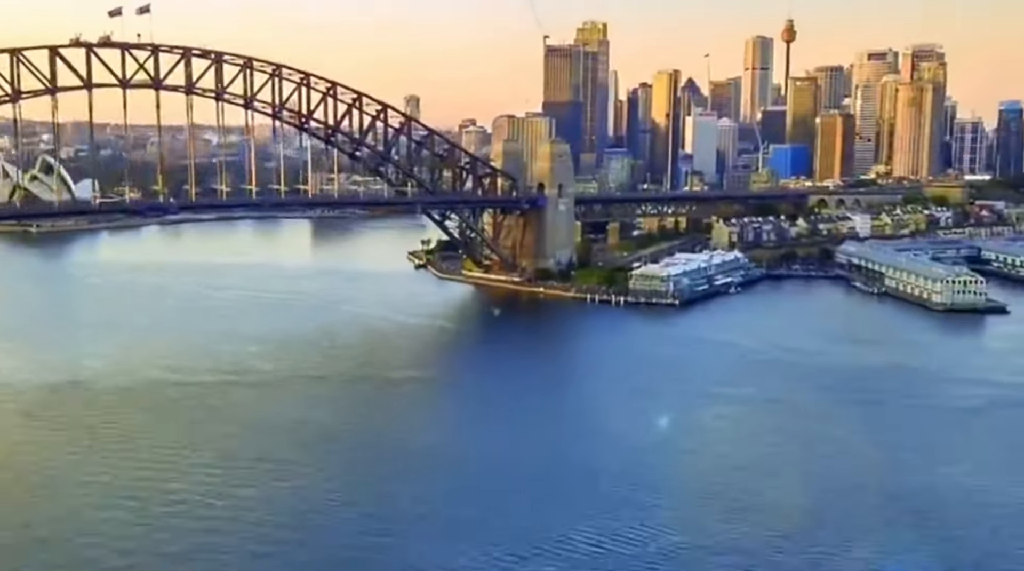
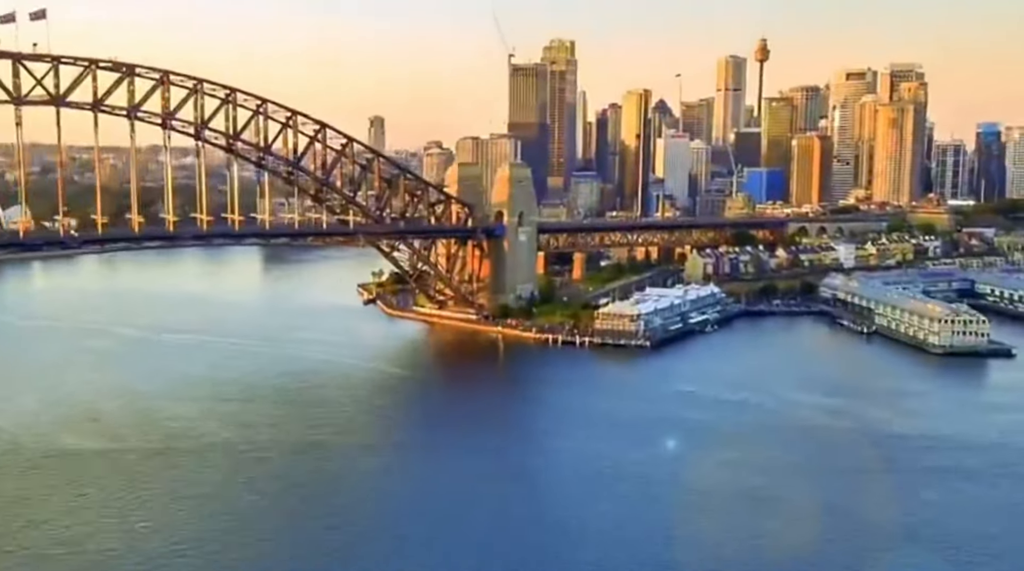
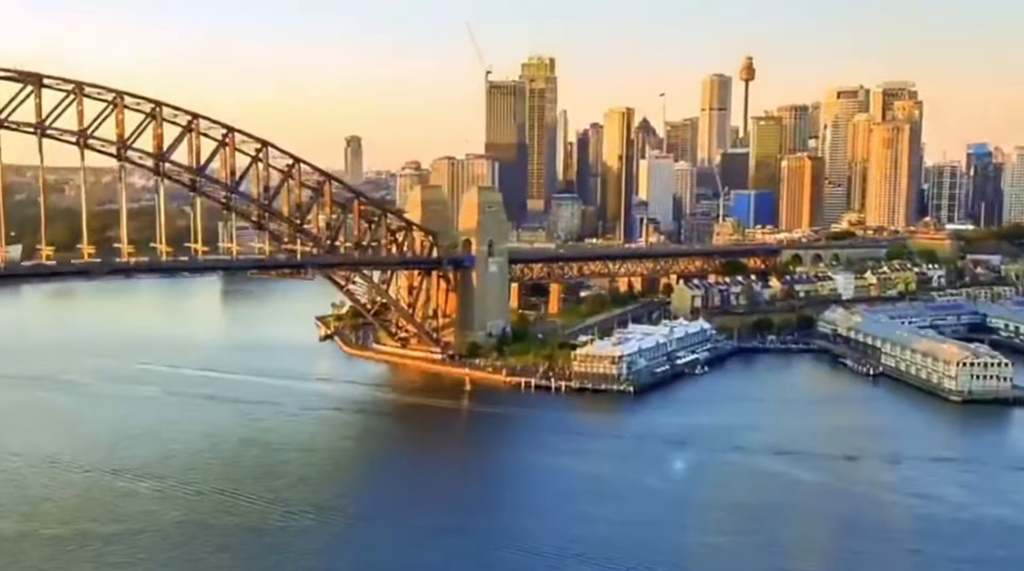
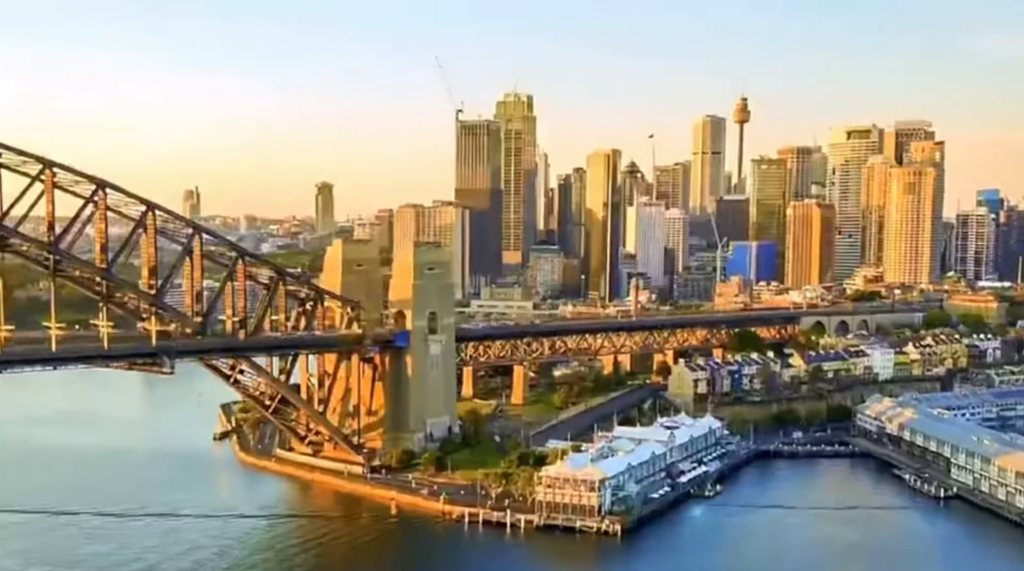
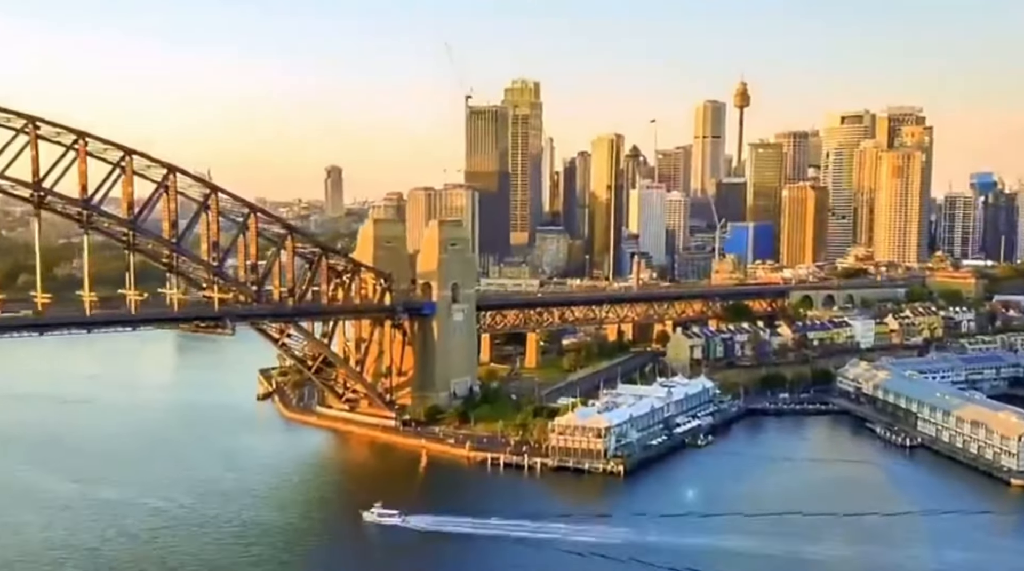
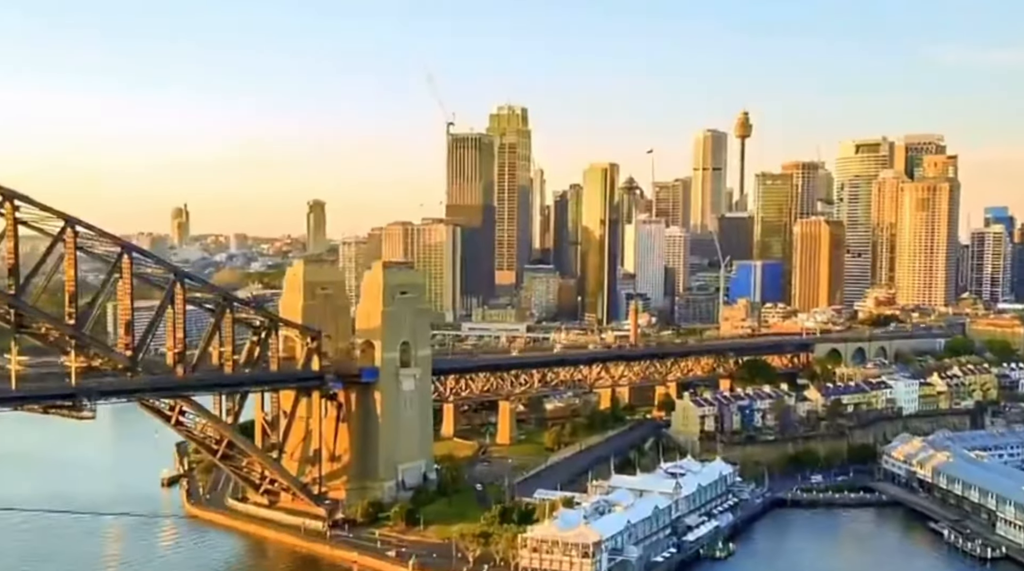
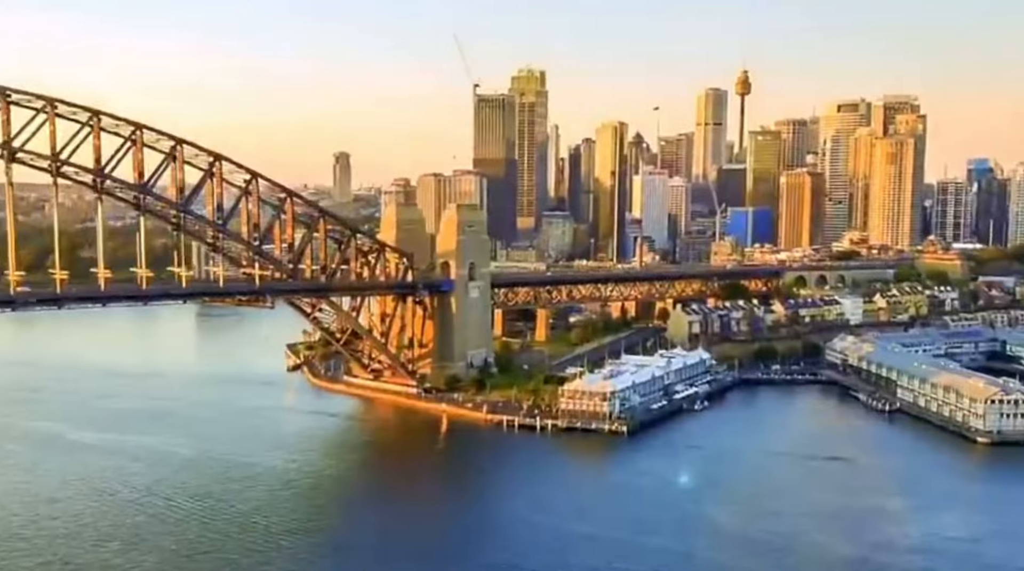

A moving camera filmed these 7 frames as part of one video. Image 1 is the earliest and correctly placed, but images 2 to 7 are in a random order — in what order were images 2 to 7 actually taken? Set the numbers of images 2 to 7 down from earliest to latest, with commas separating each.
2, 3, 7, 5, 4, 6
